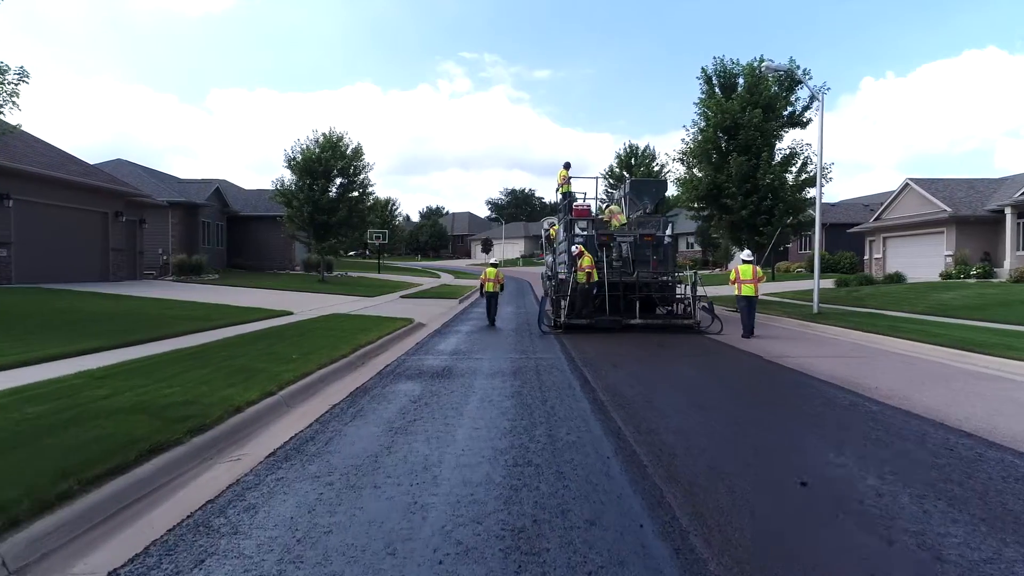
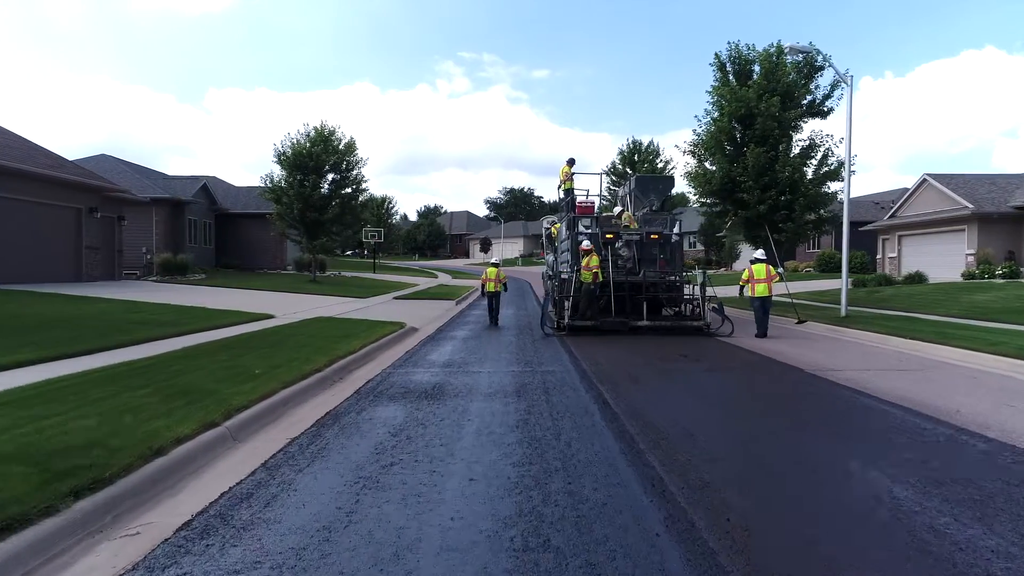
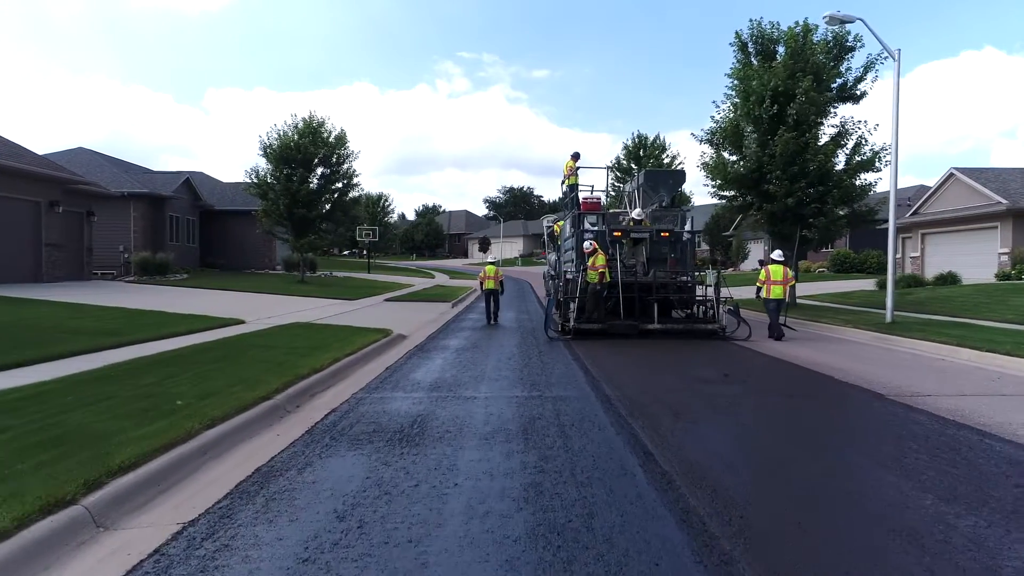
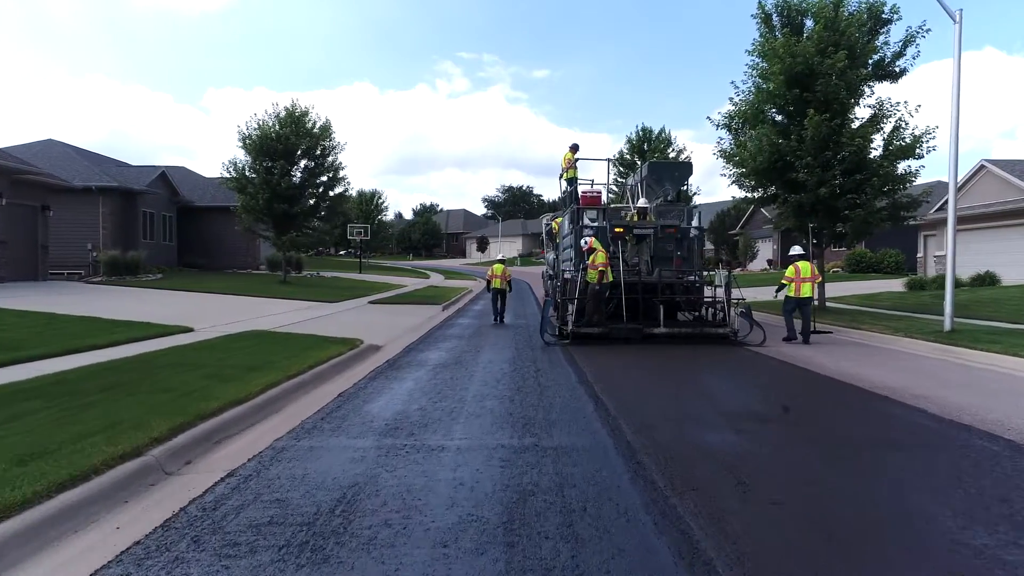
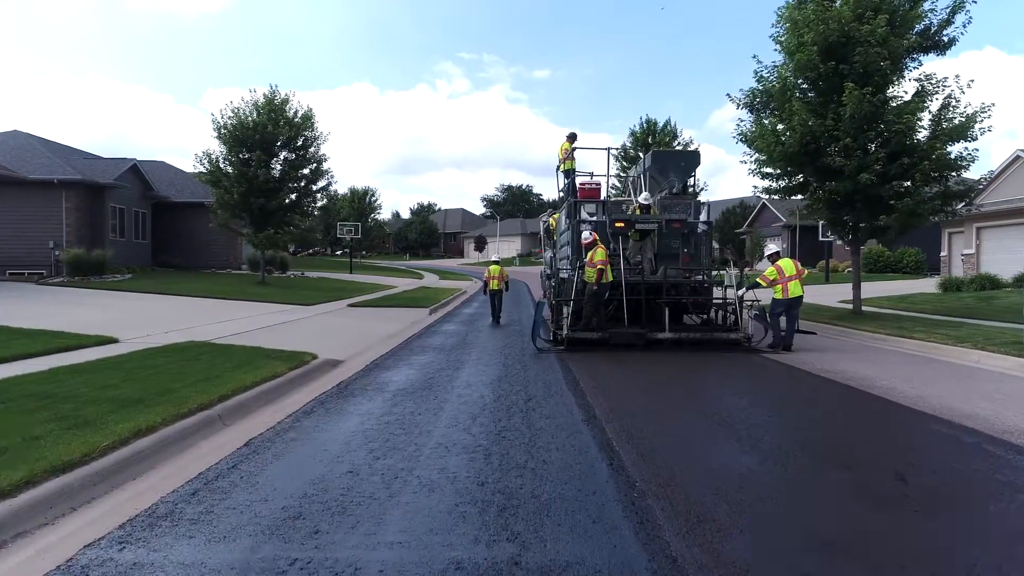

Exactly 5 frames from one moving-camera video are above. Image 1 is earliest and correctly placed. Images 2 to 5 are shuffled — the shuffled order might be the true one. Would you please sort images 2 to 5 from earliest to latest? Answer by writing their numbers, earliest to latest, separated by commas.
2, 3, 4, 5
